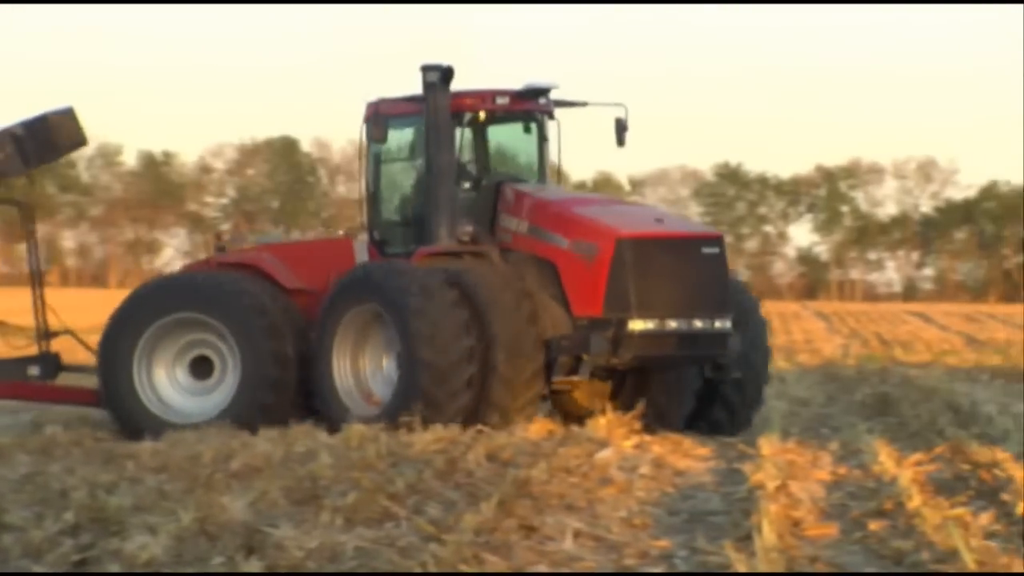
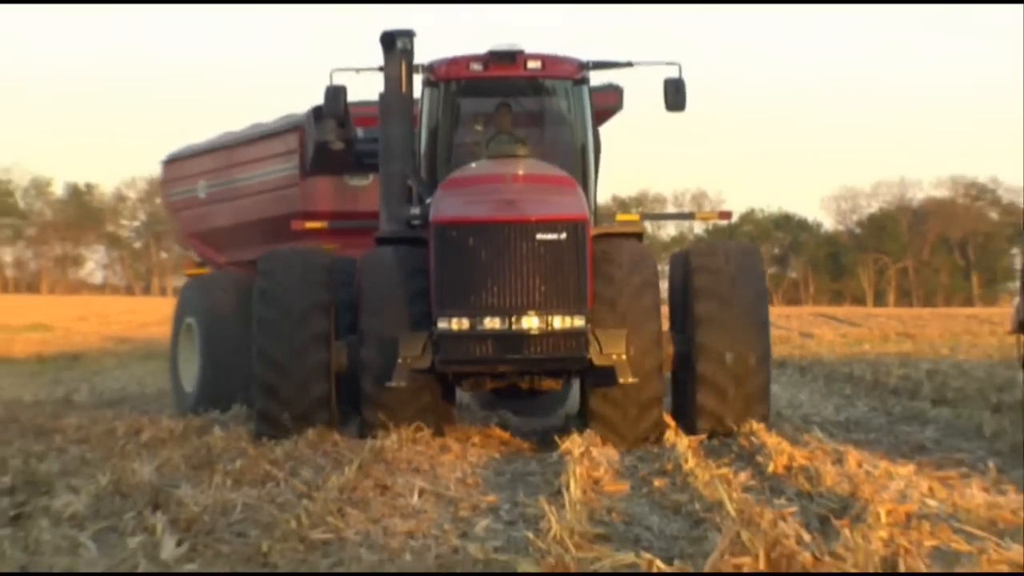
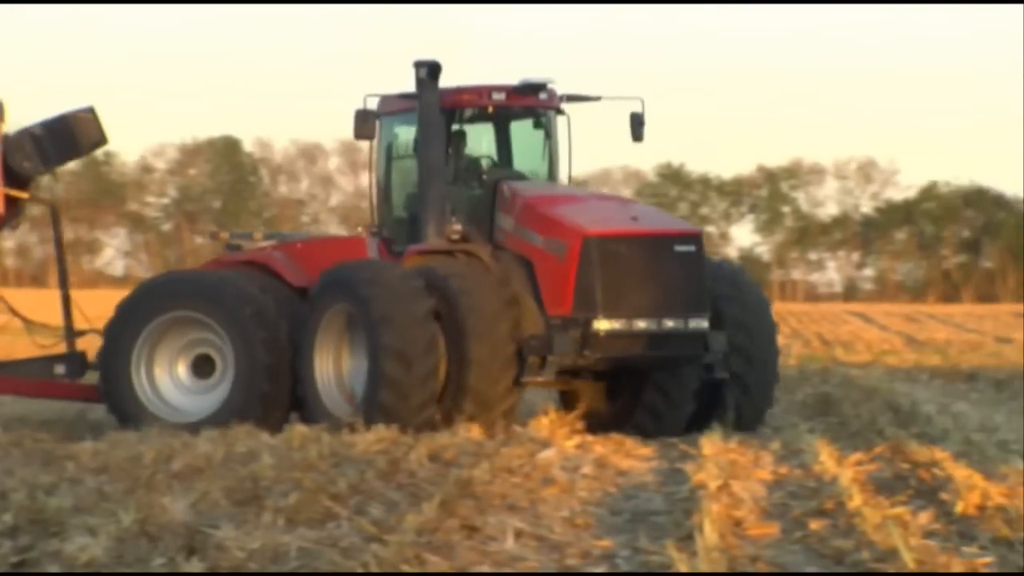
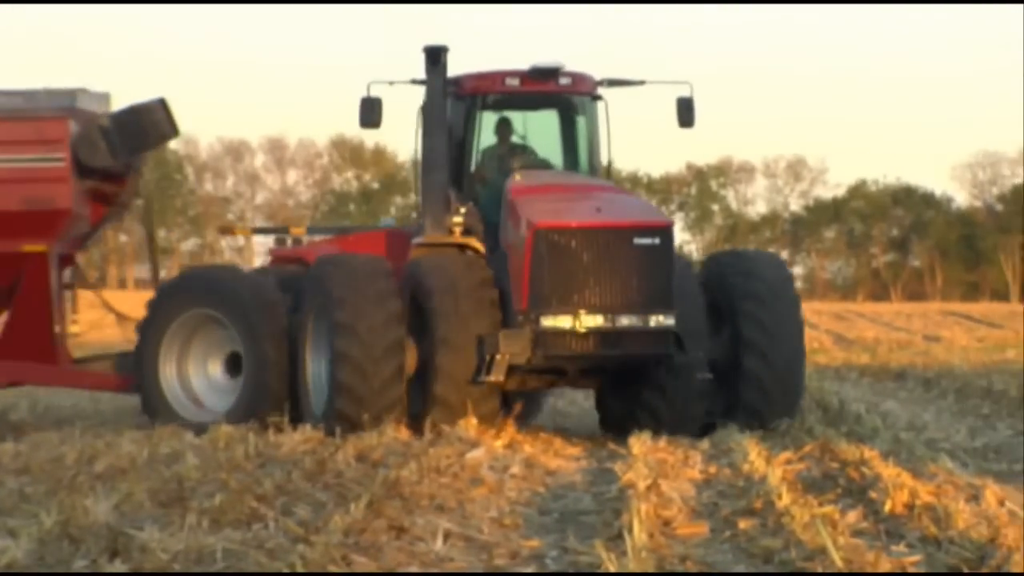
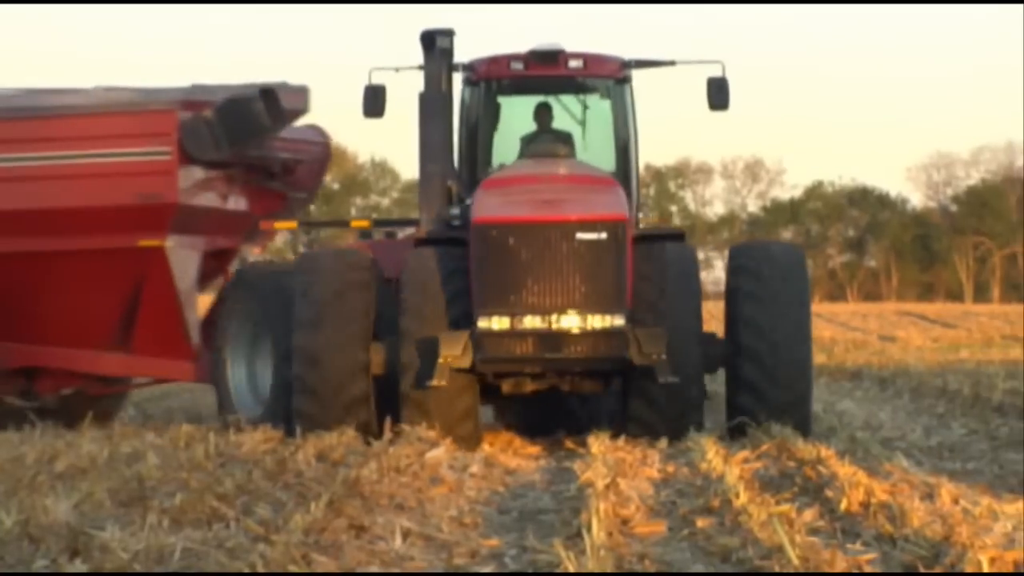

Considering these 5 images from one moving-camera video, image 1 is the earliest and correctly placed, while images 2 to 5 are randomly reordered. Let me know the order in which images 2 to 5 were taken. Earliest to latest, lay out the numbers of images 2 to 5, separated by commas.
3, 4, 5, 2
